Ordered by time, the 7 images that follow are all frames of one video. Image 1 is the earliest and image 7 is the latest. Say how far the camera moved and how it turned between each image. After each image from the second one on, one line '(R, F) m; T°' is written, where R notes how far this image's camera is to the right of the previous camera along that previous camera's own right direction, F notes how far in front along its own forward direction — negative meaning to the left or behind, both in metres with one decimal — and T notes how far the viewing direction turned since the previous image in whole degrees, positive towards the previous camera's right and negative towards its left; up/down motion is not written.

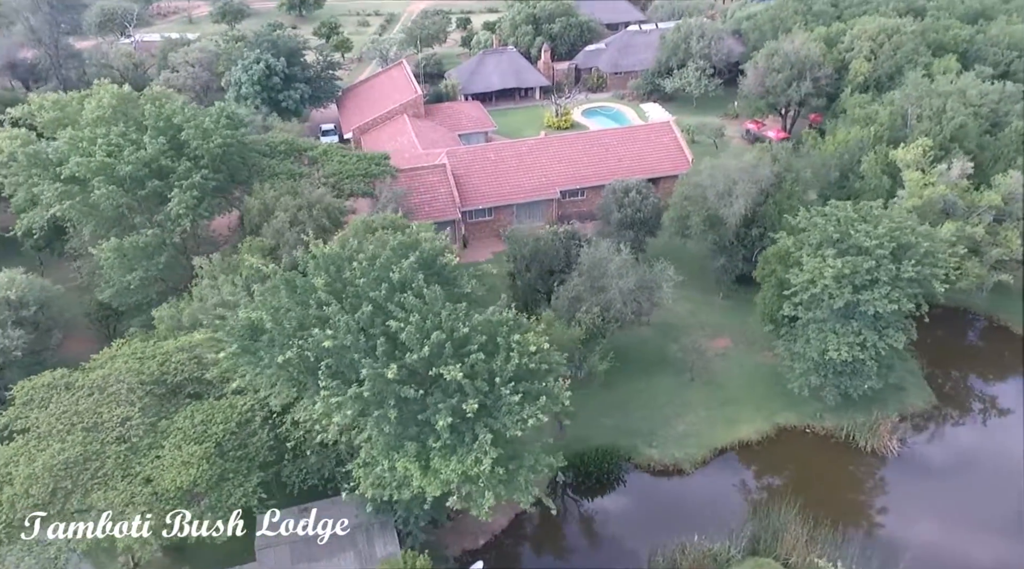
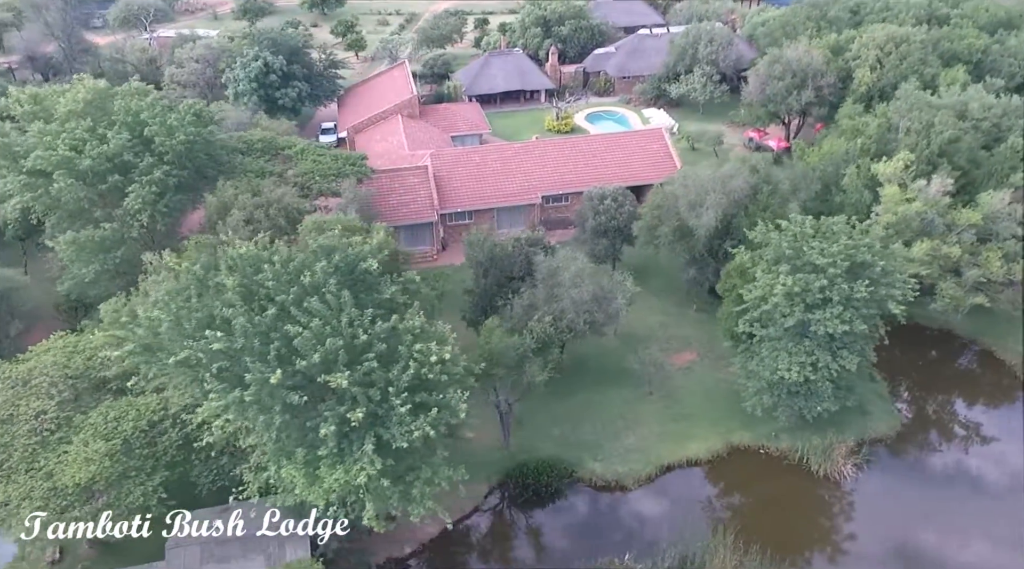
(+3.2, +0.5) m; -2°
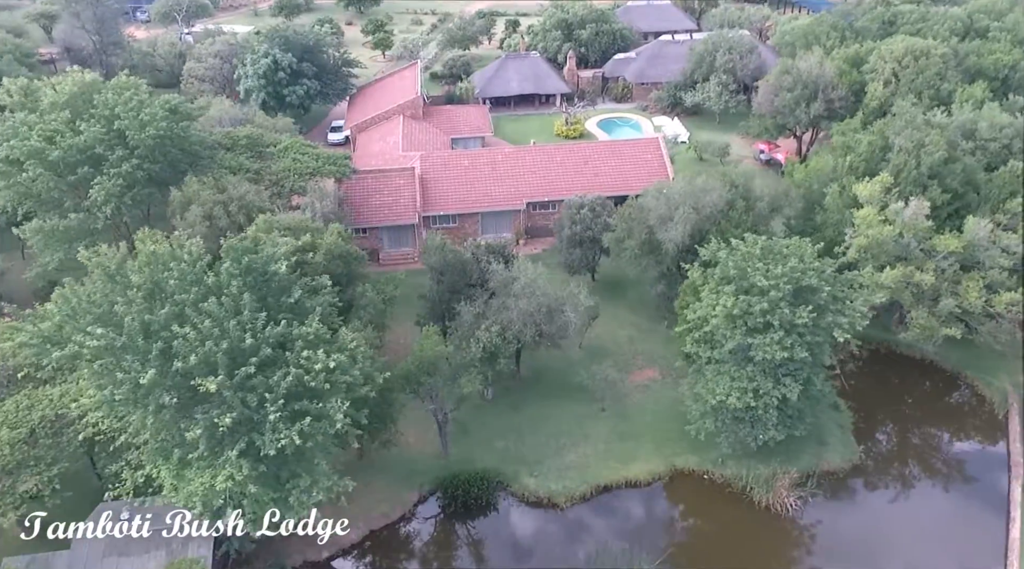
(+3.9, +0.5) m; -4°
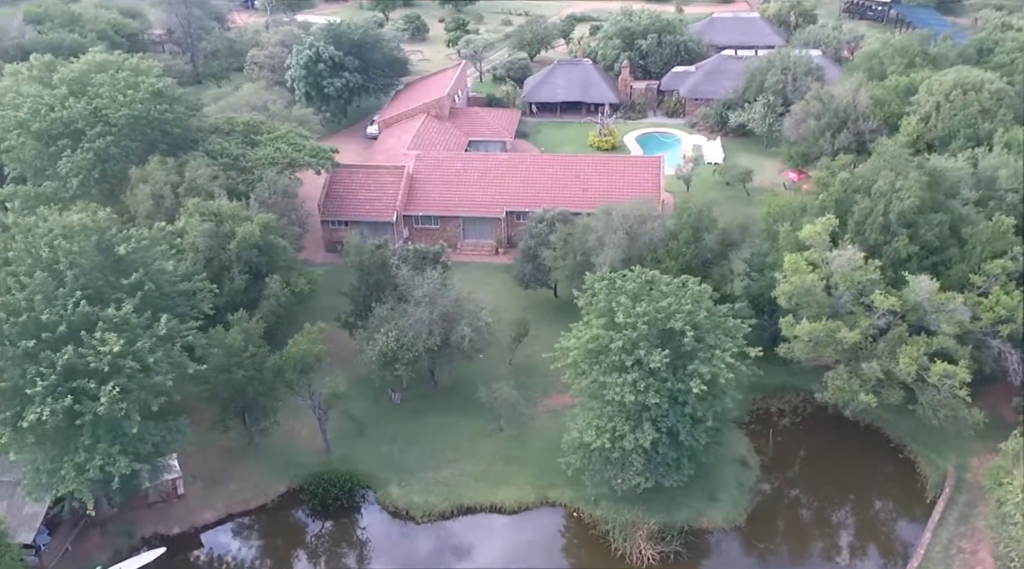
(+8.2, +1.1) m; -9°
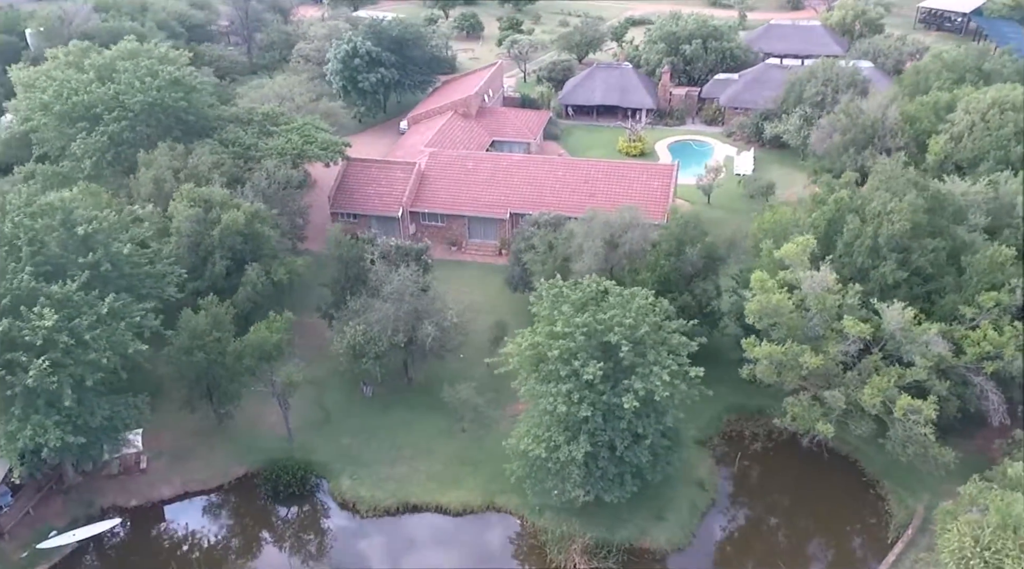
(+3.8, +0.3) m; -5°
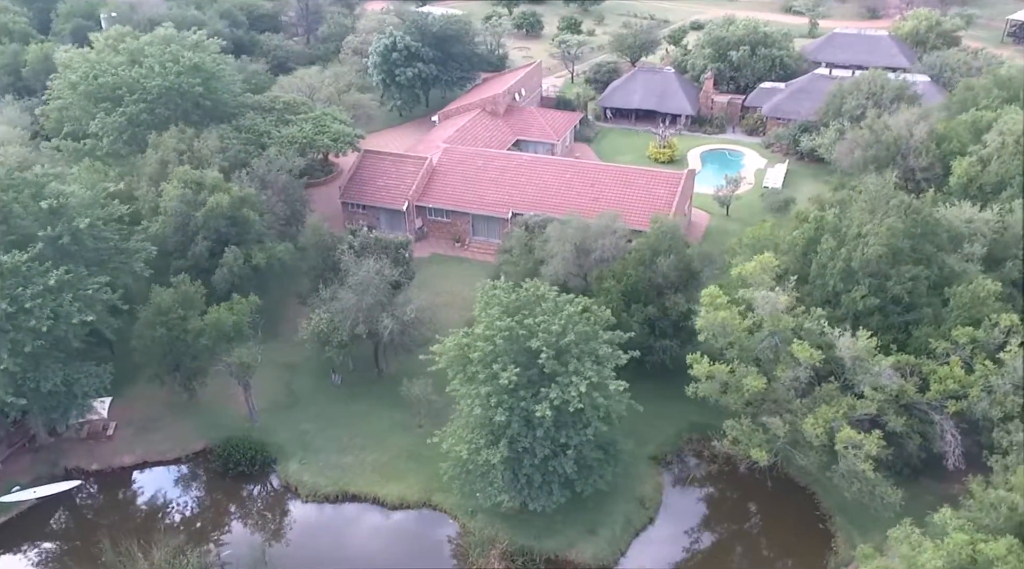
(+4.3, +0.3) m; -6°
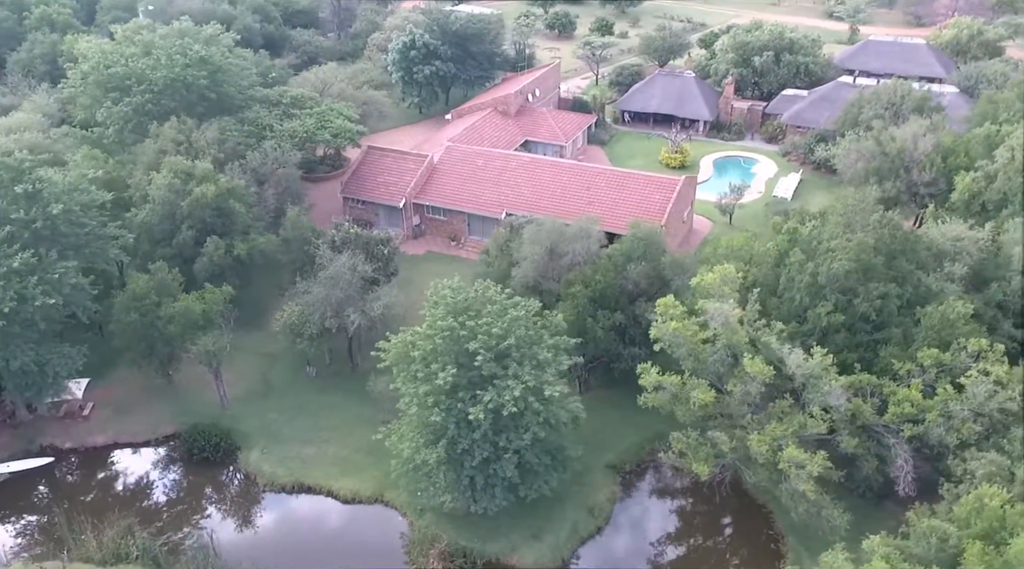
(+2.9, +0.1) m; -3°
